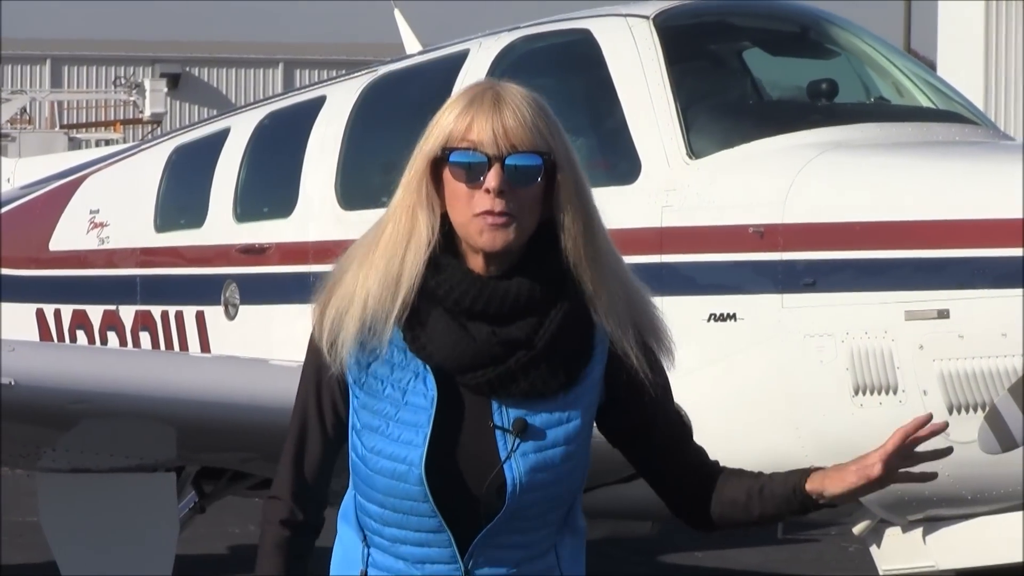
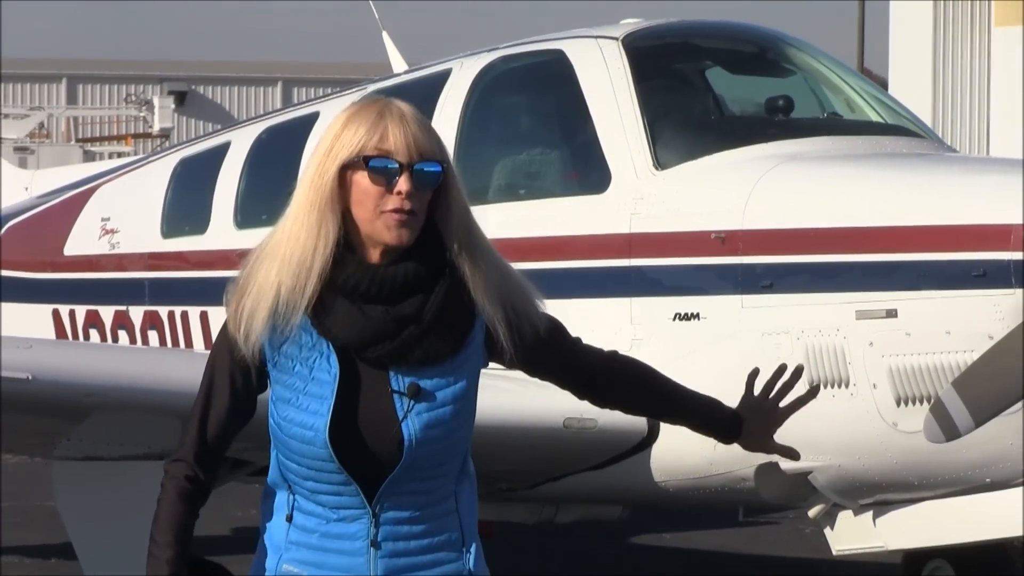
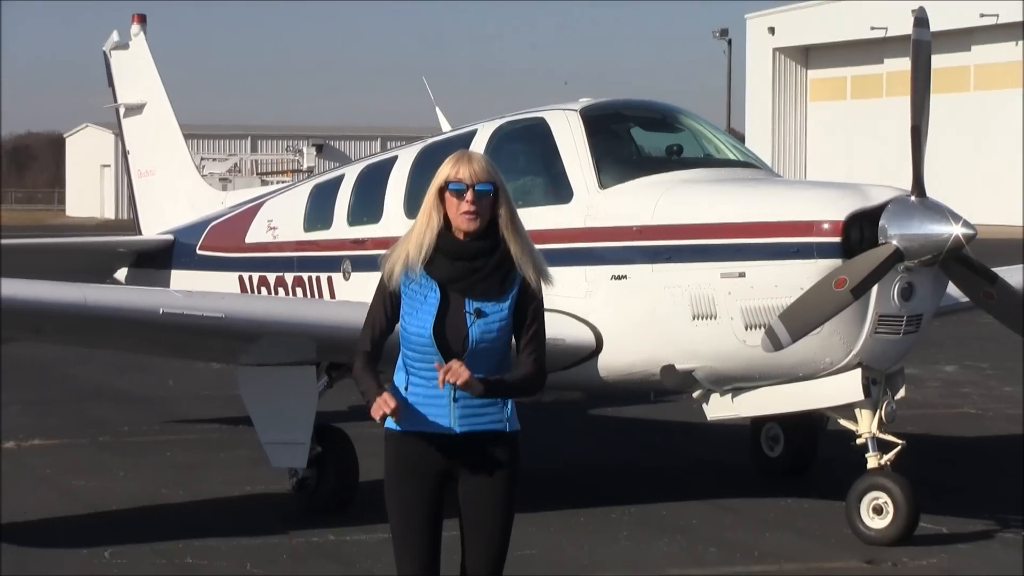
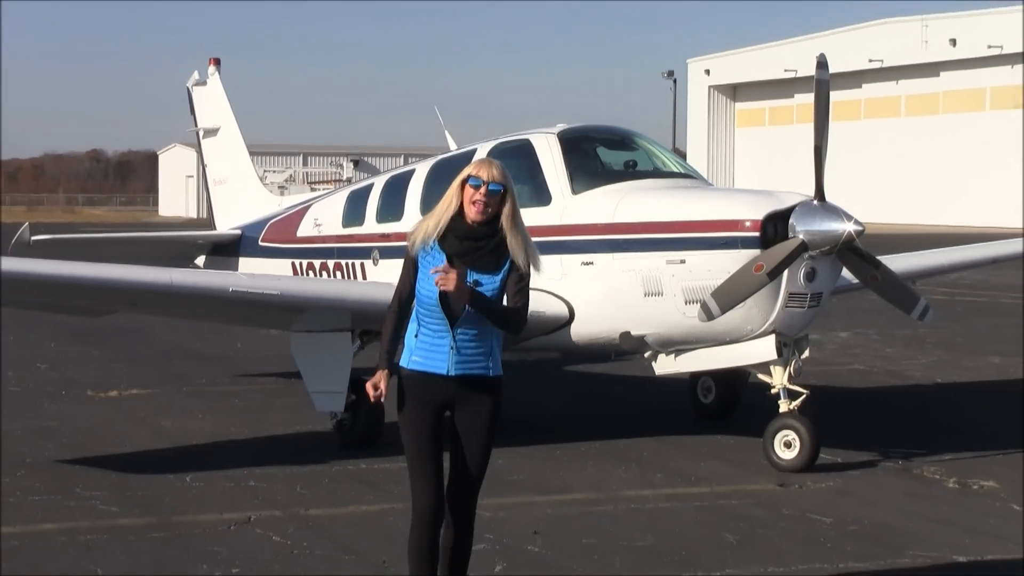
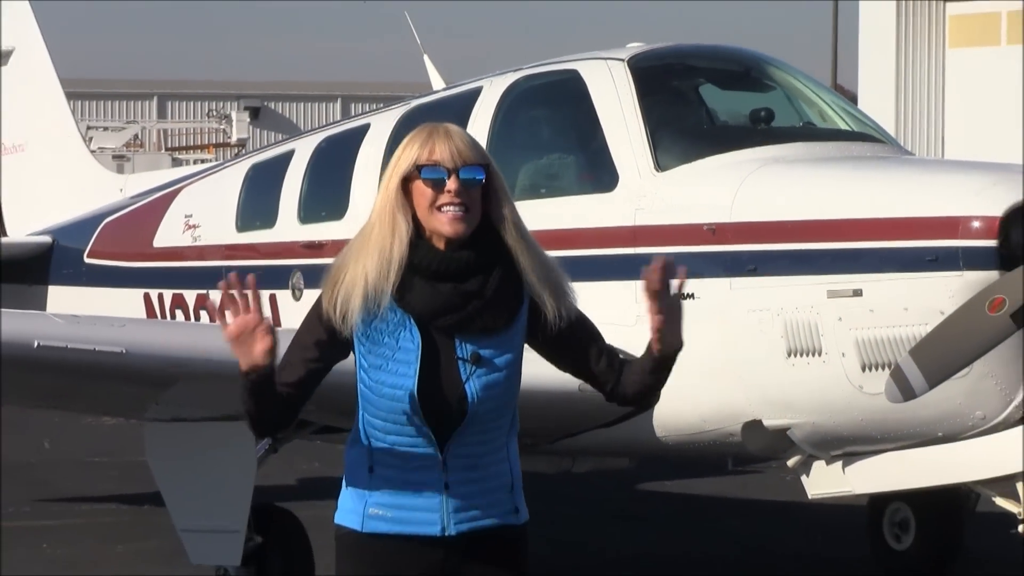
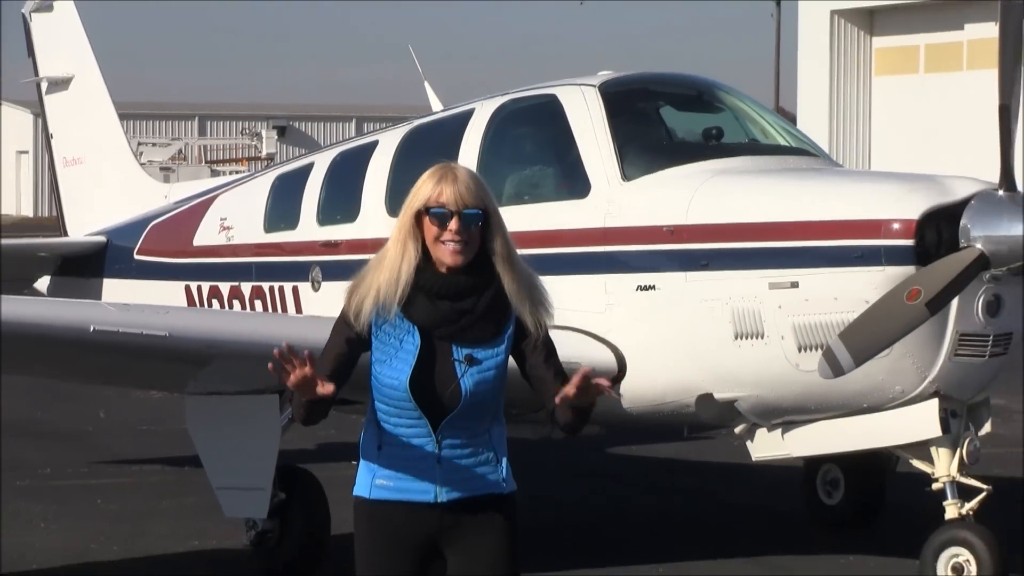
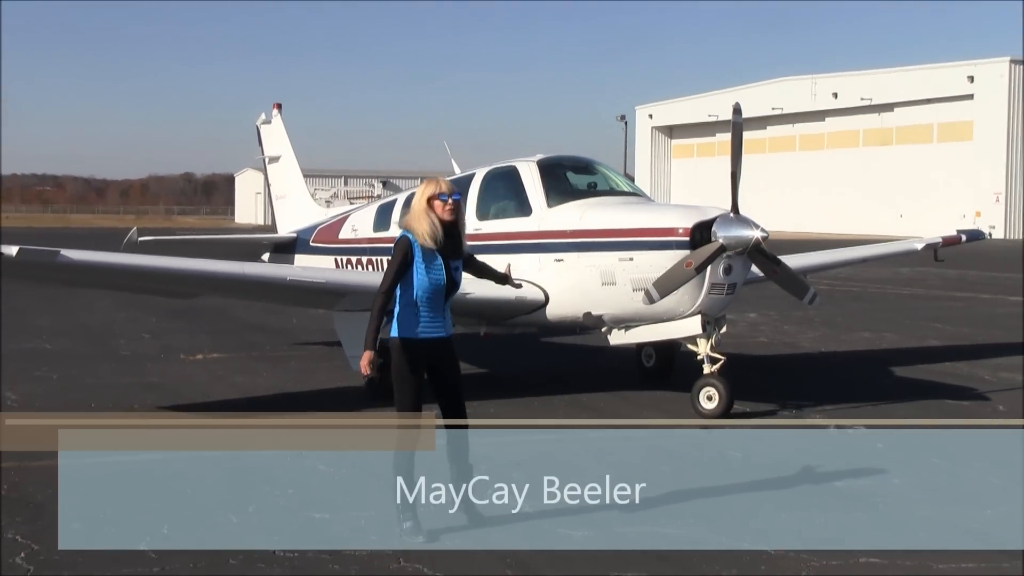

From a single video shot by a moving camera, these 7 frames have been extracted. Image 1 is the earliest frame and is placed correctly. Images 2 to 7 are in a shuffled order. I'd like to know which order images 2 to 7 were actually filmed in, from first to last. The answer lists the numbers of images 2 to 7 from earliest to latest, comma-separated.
2, 5, 6, 3, 4, 7
